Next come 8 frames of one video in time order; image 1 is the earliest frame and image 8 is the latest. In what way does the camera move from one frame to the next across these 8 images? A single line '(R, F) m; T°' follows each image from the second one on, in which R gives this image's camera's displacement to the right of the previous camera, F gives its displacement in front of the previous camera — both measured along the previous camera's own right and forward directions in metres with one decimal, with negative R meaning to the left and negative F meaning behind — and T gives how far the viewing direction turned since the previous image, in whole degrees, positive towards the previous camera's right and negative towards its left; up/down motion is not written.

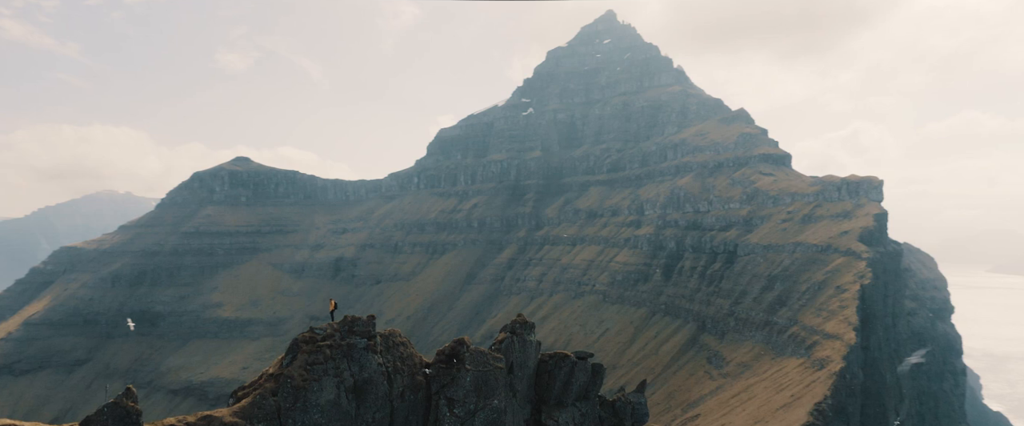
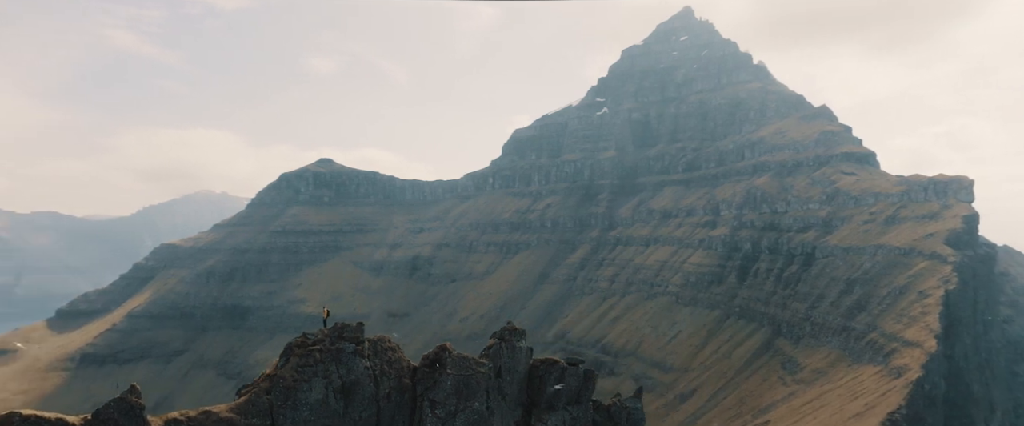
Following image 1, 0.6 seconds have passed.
(+17.2, -1.6) m; -7°
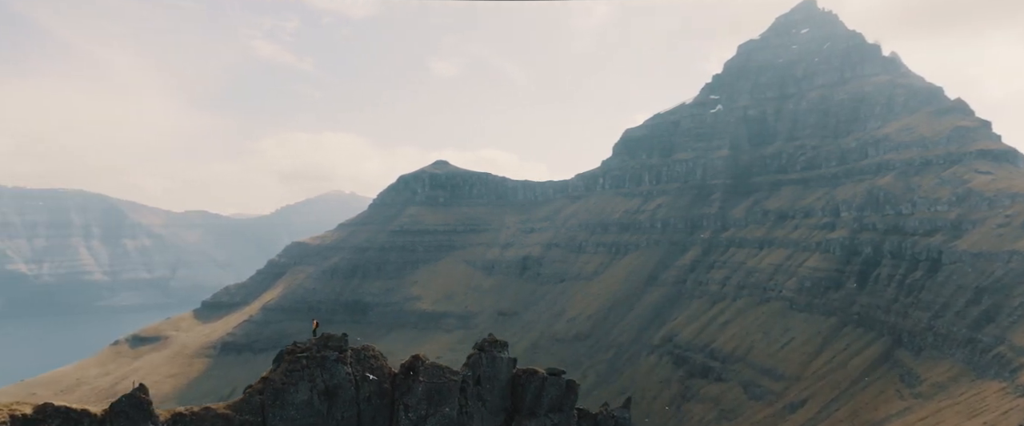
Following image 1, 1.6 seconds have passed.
(+26.5, +0.6) m; -11°
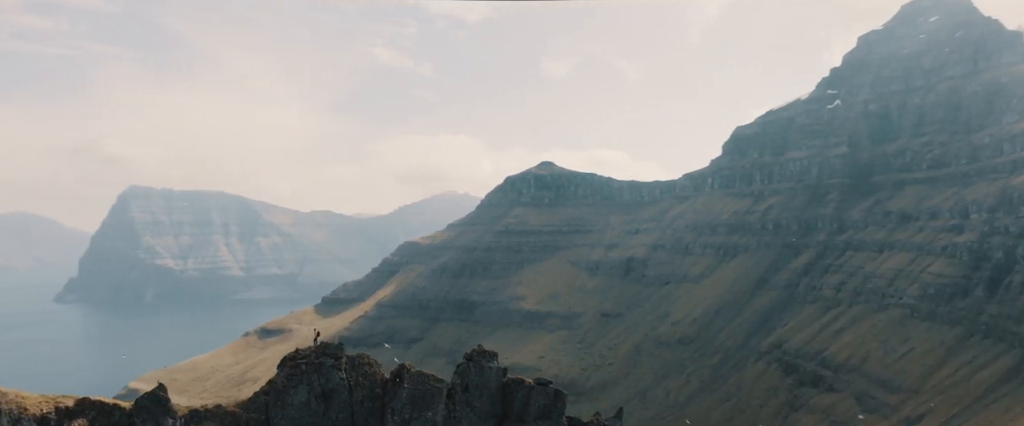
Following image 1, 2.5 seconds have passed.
(+23.6, +2.6) m; -10°
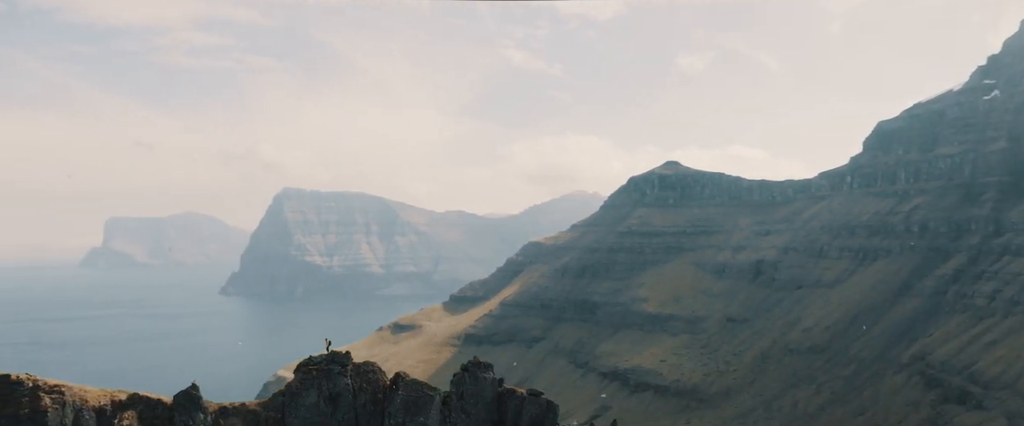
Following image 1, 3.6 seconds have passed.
(+26.5, +3.5) m; -12°
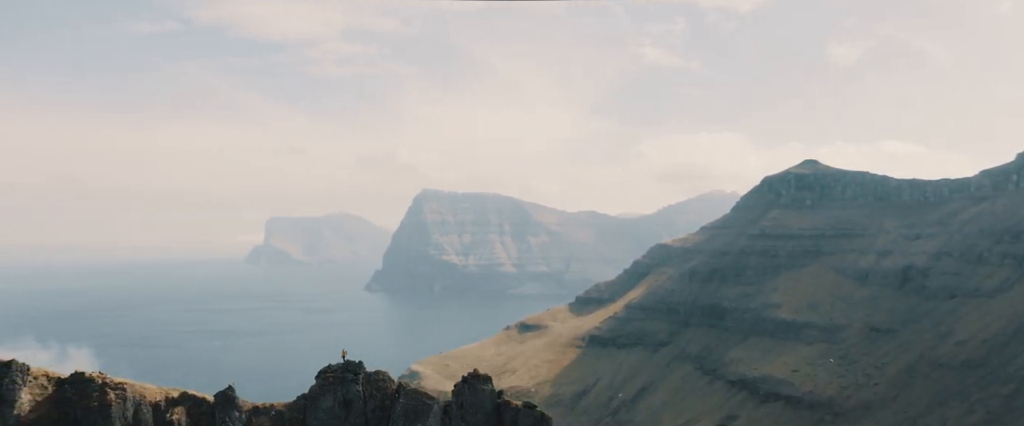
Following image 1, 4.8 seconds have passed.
(+27.1, +4.3) m; -12°
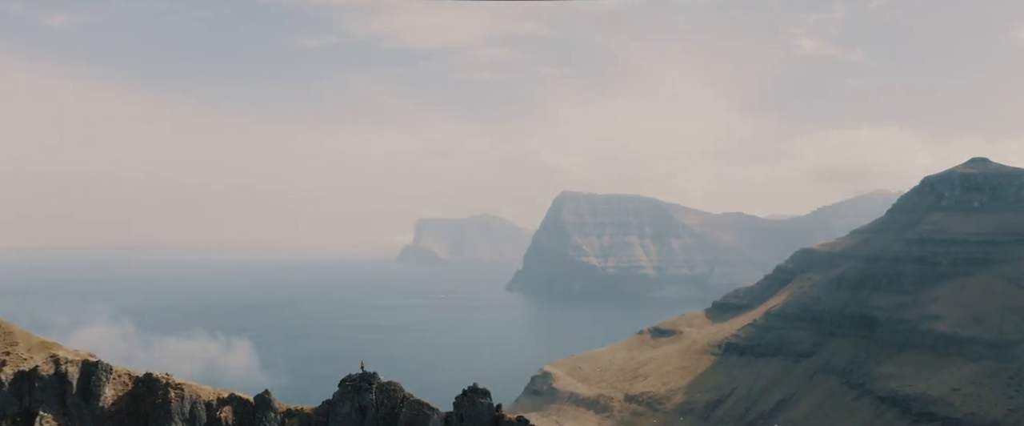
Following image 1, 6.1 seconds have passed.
(+28.8, +6.4) m; -13°
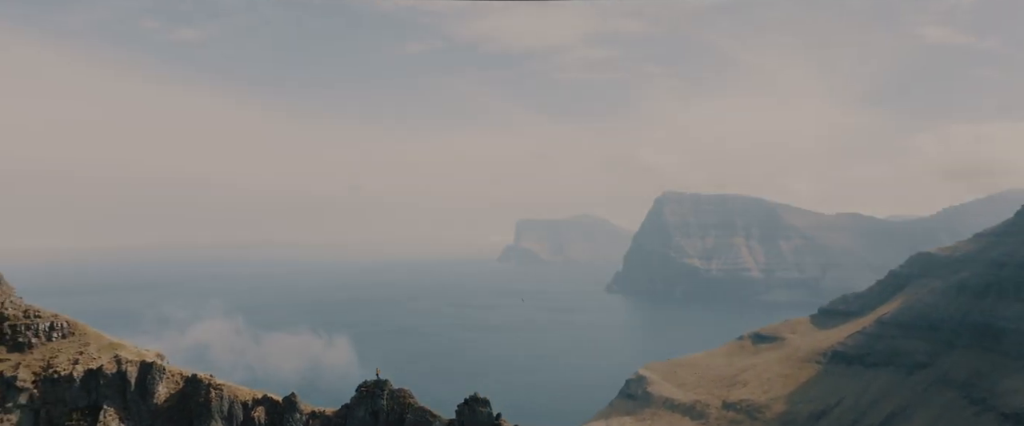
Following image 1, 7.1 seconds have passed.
(+19.4, +6.4) m; -9°
